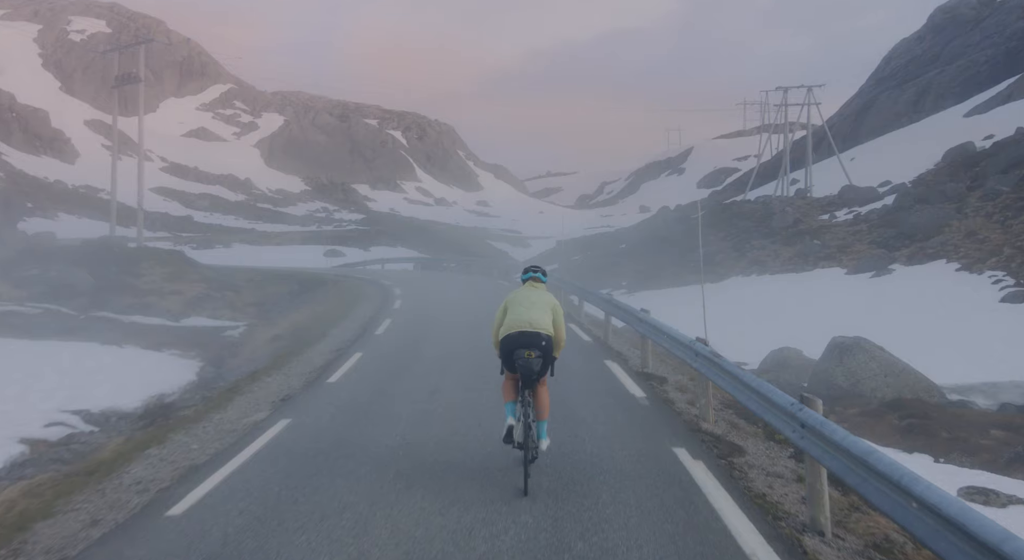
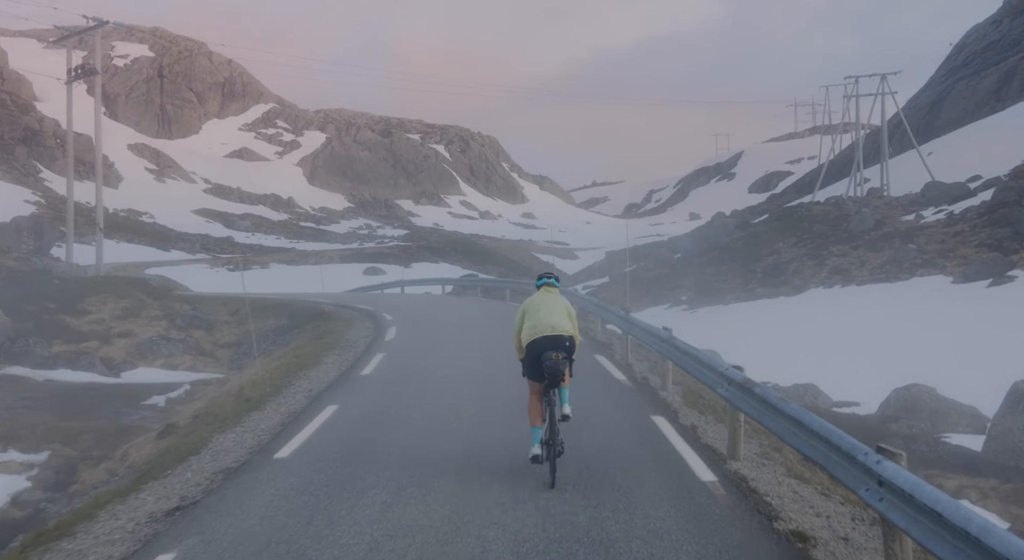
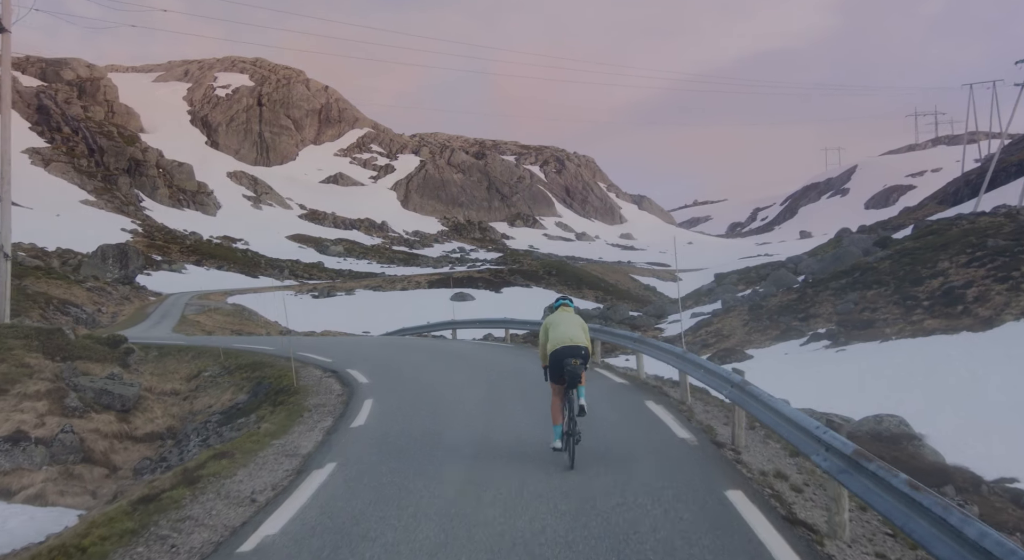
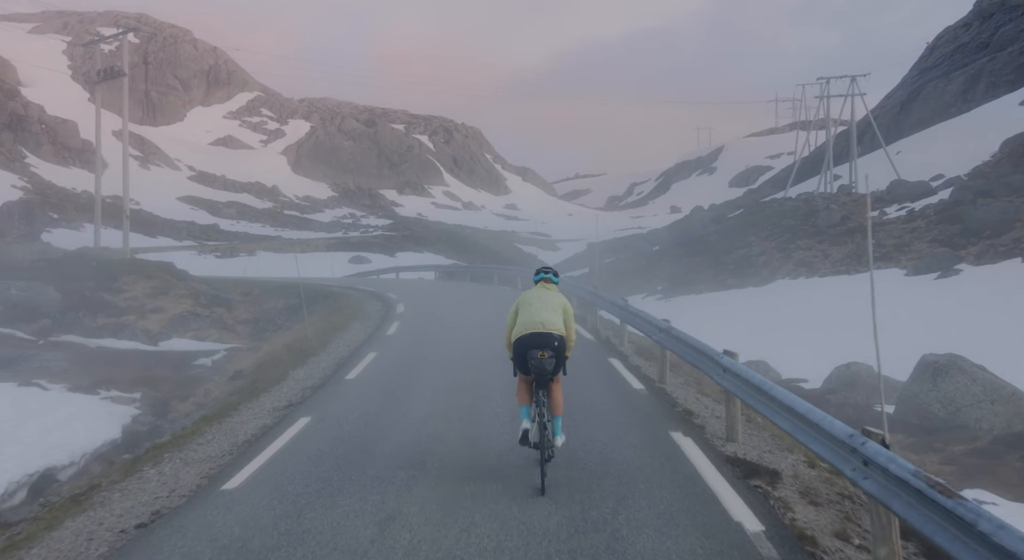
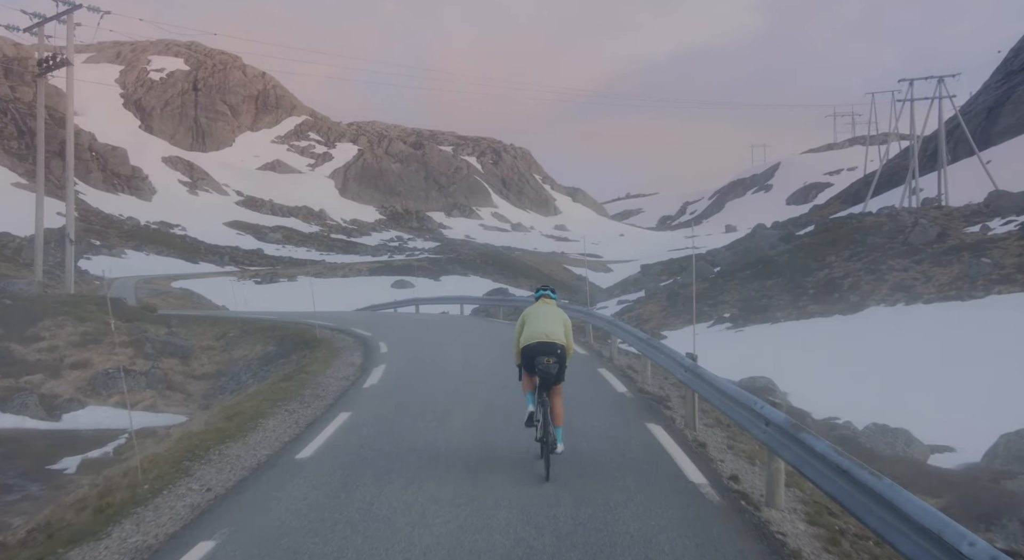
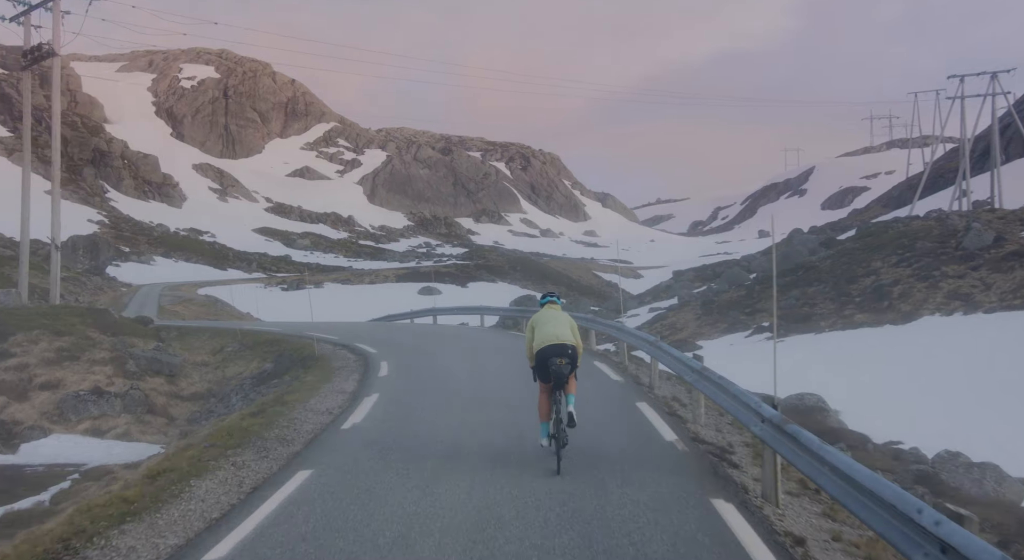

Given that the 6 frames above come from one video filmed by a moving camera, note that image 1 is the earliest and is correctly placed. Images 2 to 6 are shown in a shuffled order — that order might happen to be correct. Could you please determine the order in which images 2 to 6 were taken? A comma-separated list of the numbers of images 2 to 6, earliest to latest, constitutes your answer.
4, 2, 5, 6, 3
